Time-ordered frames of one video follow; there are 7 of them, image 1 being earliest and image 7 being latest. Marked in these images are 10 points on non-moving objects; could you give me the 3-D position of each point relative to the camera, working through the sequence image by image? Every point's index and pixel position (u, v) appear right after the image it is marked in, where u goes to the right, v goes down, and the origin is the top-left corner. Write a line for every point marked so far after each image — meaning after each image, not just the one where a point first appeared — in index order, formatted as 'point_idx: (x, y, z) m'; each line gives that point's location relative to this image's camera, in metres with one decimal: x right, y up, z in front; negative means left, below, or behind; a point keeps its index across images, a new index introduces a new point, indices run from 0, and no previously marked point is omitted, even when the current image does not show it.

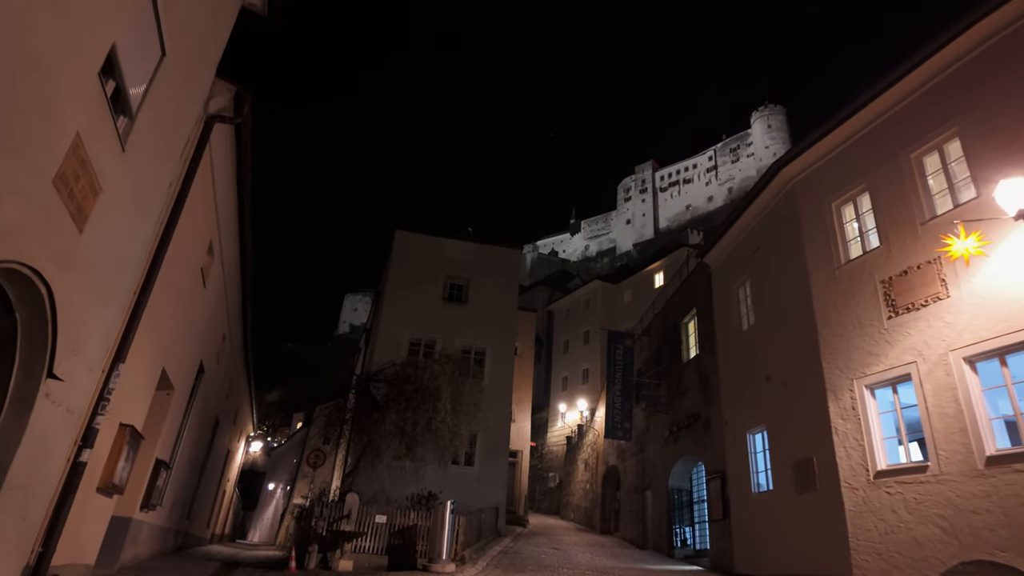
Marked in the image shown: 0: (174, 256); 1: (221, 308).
0: (-4.4, +0.4, +7.6) m
1: (-5.9, -0.5, +11.9) m
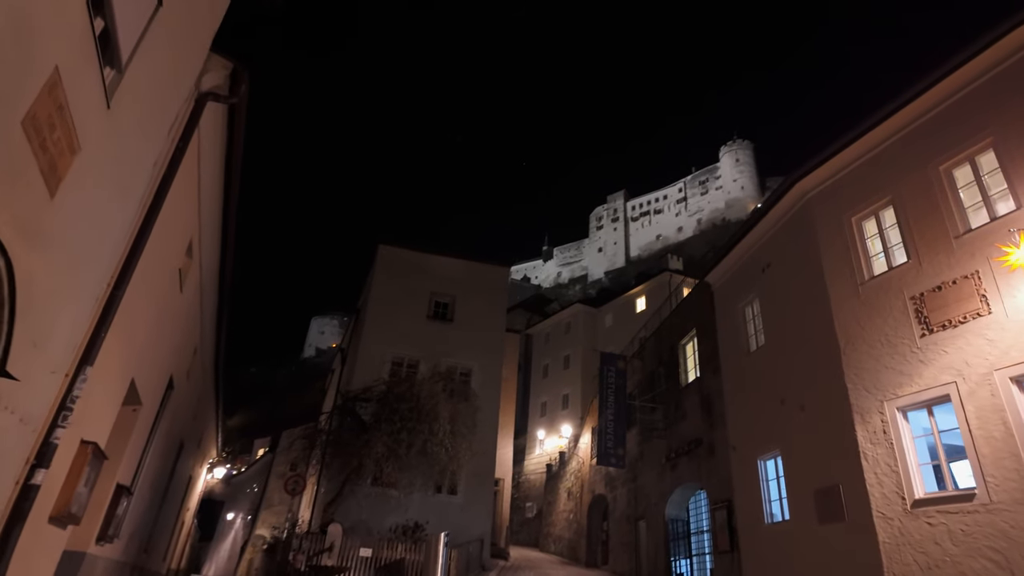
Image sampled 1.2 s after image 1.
0: (-4.1, +0.4, +6.7) m
1: (-5.9, -0.6, +10.8) m
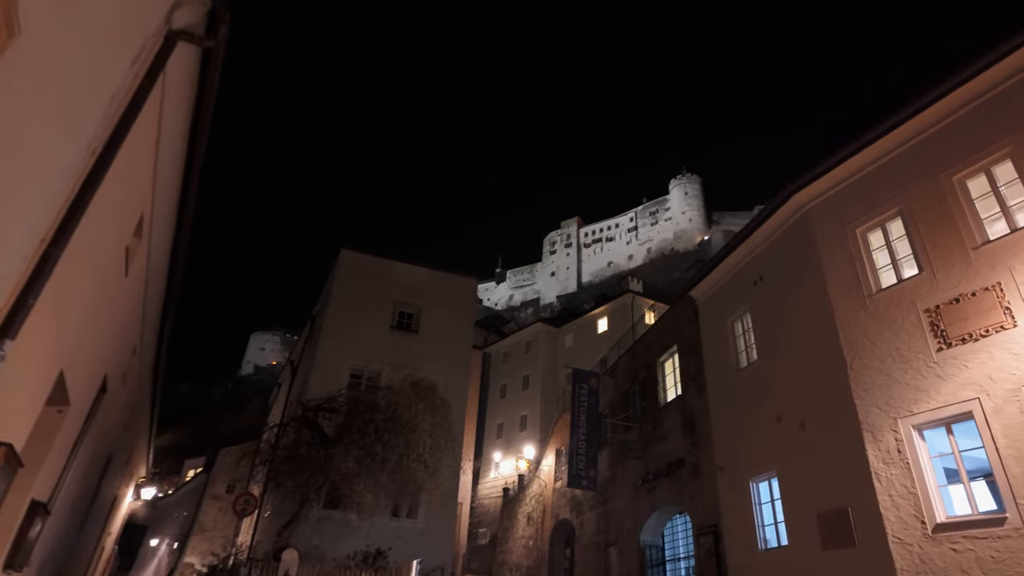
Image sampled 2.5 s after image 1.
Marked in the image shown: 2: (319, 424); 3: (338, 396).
0: (-3.9, +0.7, +5.6) m
1: (-6.1, -0.4, +9.5) m
2: (-4.8, -3.4, +14.8) m
3: (-4.6, -2.9, +15.6) m
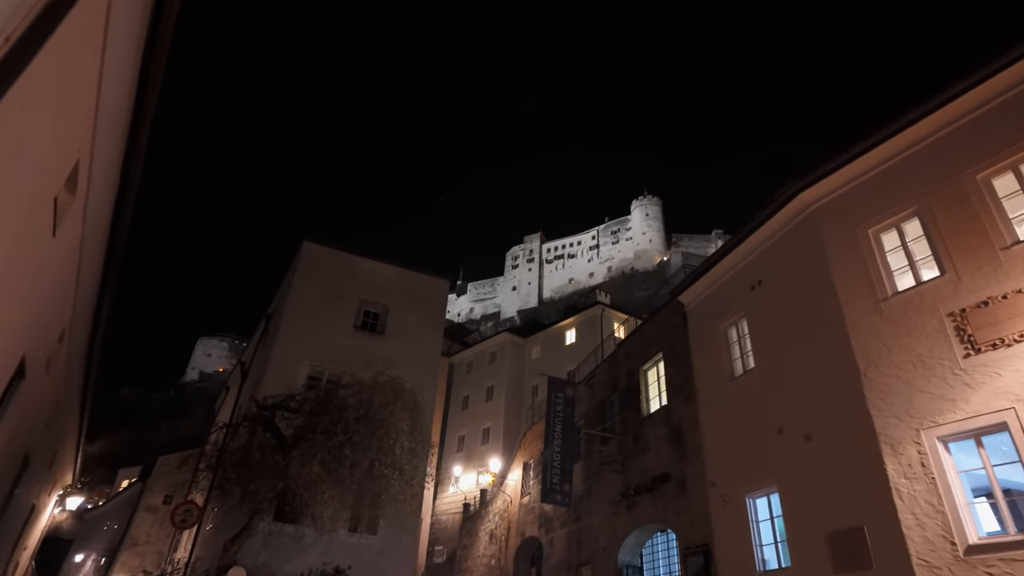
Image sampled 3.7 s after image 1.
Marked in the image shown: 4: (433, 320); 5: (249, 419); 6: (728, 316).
0: (-3.7, +1.1, +4.4) m
1: (-6.2, 0.0, +8.2) m
2: (-5.5, -3.2, +13.5) m
3: (-5.3, -2.7, +14.2) m
4: (-2.4, -1.0, +18.1) m
5: (-6.1, -3.0, +13.5) m
6: (+4.3, -0.6, +11.6) m
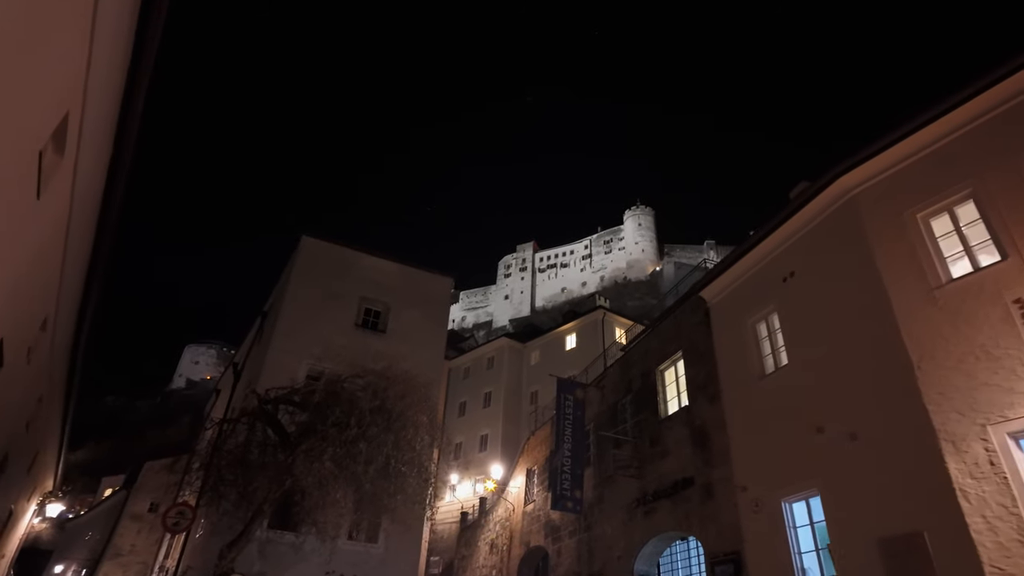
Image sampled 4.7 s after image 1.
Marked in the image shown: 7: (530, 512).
0: (-3.3, +1.4, +3.7) m
1: (-5.8, +0.2, +7.4) m
2: (-5.2, -3.0, +12.7) m
3: (-5.0, -2.5, +13.4) m
4: (-2.2, -0.9, +17.4) m
5: (-5.8, -2.8, +12.7) m
6: (+4.6, -0.4, +11.0) m
7: (+0.6, -7.4, +19.4) m
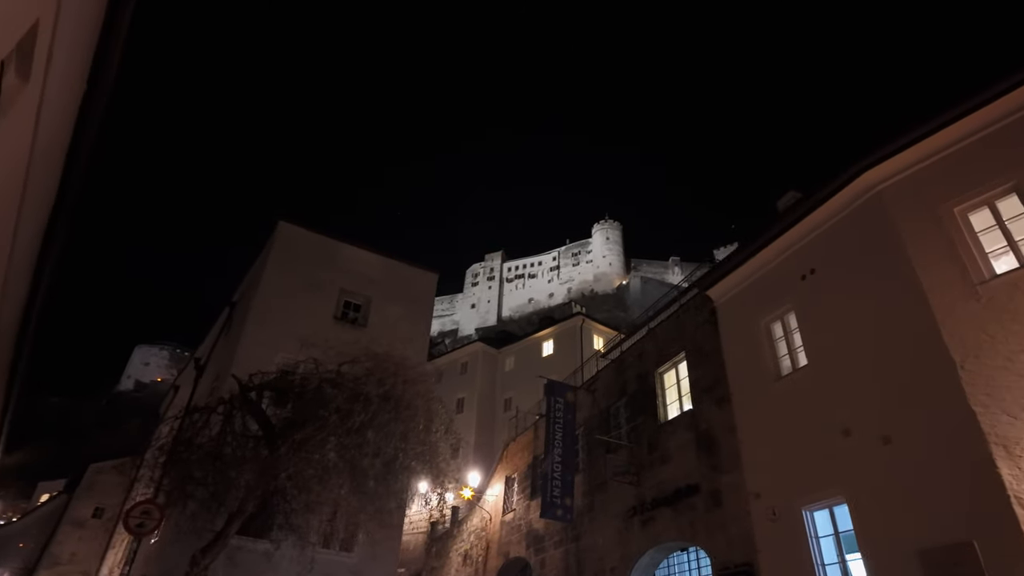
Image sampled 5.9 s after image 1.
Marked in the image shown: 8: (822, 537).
0: (-2.7, +1.9, +2.8) m
1: (-5.5, +0.7, +6.3) m
2: (-5.3, -2.7, +11.6) m
3: (-5.2, -2.2, +12.4) m
4: (-2.6, -0.7, +16.5) m
5: (-5.9, -2.5, +11.5) m
6: (+4.7, -0.4, +10.5) m
7: (-0.1, -7.4, +18.5) m
8: (+4.5, -3.6, +8.5) m
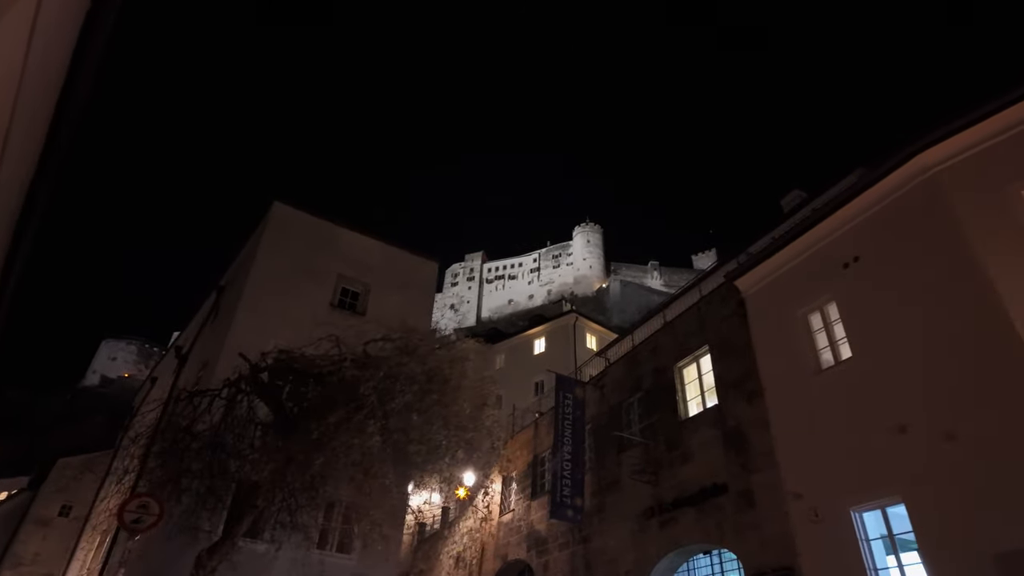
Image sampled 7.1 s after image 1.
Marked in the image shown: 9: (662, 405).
0: (-2.0, +2.2, +2.0) m
1: (-4.9, +1.1, +5.4) m
2: (-5.0, -2.3, +10.6) m
3: (-4.9, -1.8, +11.4) m
4: (-2.4, -0.4, +15.6) m
5: (-5.6, -2.1, +10.6) m
6: (+5.1, -0.2, +10.0) m
7: (-0.1, -7.1, +17.8) m
8: (+4.9, -3.4, +7.9) m
9: (+3.3, -2.6, +12.8) m
